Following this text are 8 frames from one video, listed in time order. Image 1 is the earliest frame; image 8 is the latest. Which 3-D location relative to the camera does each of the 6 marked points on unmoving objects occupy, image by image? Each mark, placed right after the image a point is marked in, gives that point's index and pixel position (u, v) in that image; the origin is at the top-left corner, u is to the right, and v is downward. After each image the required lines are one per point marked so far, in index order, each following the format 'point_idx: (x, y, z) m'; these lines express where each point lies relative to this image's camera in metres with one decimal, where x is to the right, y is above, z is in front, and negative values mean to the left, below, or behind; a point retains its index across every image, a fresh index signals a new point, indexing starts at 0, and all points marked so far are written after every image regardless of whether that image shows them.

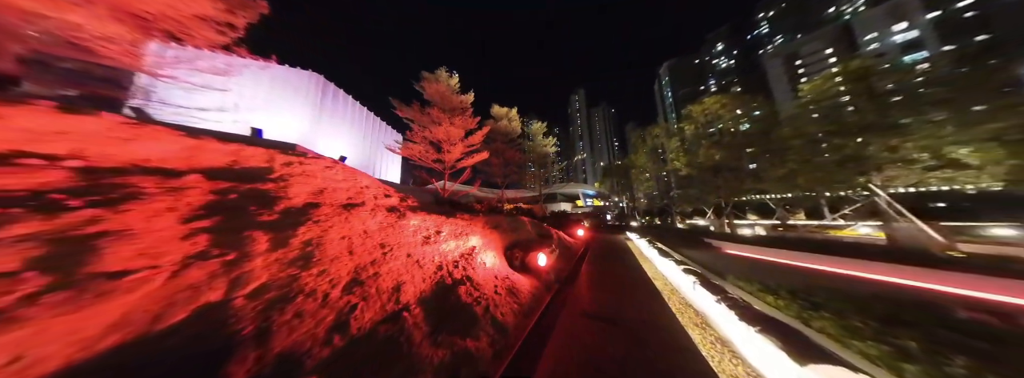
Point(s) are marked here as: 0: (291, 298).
0: (-2.3, -1.2, +1.9) m
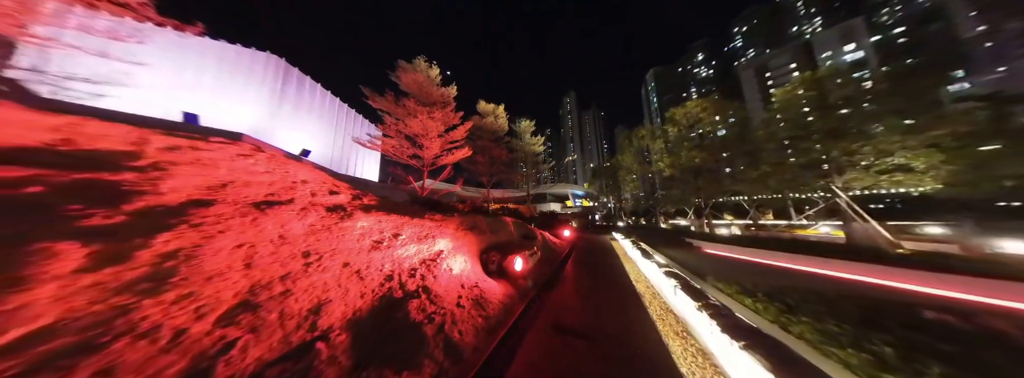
0: (-2.9, -1.1, +1.3) m
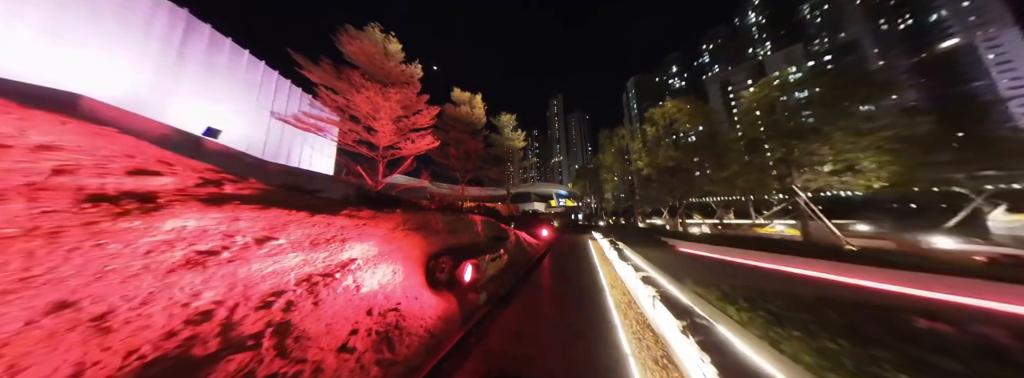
0: (-3.8, -0.8, -0.2) m
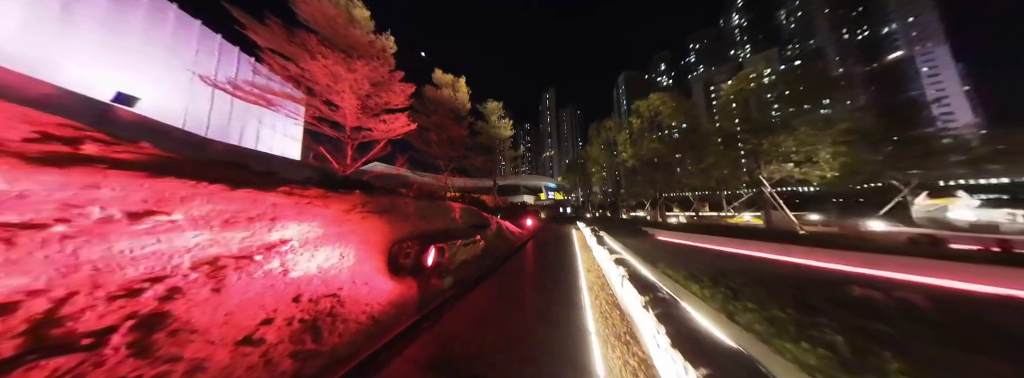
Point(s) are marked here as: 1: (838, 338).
0: (-4.3, -0.4, -0.8) m
1: (+5.1, -2.5, +2.8) m
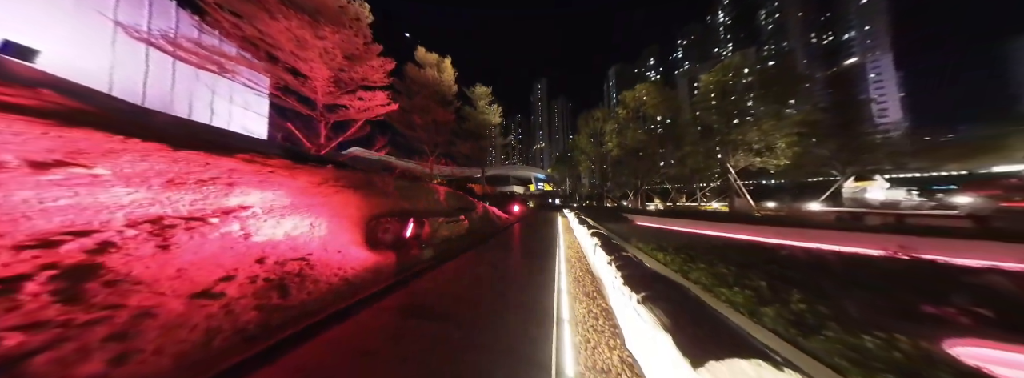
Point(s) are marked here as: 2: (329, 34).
0: (-4.4, 0.0, -1.0) m
1: (+4.6, -2.0, +3.3) m
2: (-7.8, +6.6, +7.6) m
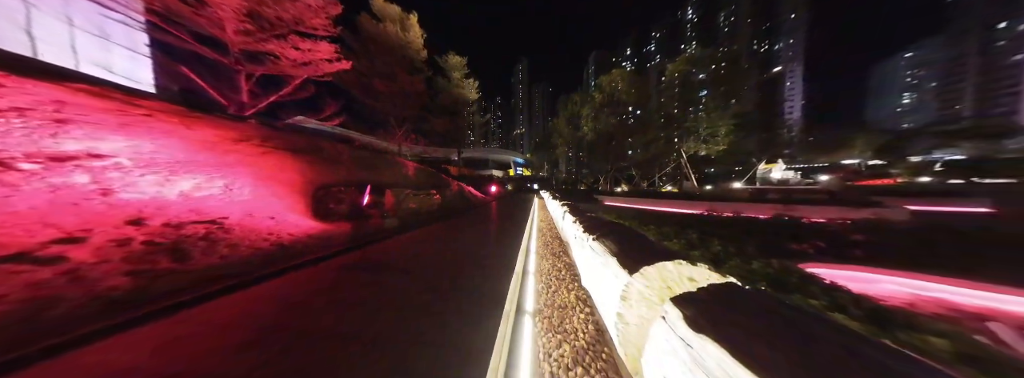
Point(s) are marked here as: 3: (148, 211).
0: (-4.4, +0.2, -1.7) m
1: (+4.0, -1.3, +3.9) m
2: (-8.7, +7.8, +5.6) m
3: (-4.2, -0.2, +2.1) m
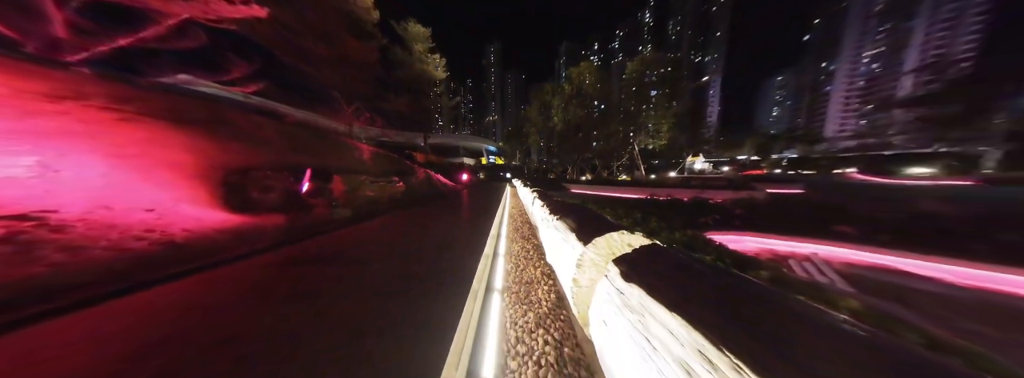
0: (-4.0, +0.1, -2.5) m
1: (+3.2, -1.0, +4.6) m
2: (-9.5, +8.1, +3.4) m
3: (-4.5, -0.1, +1.3) m
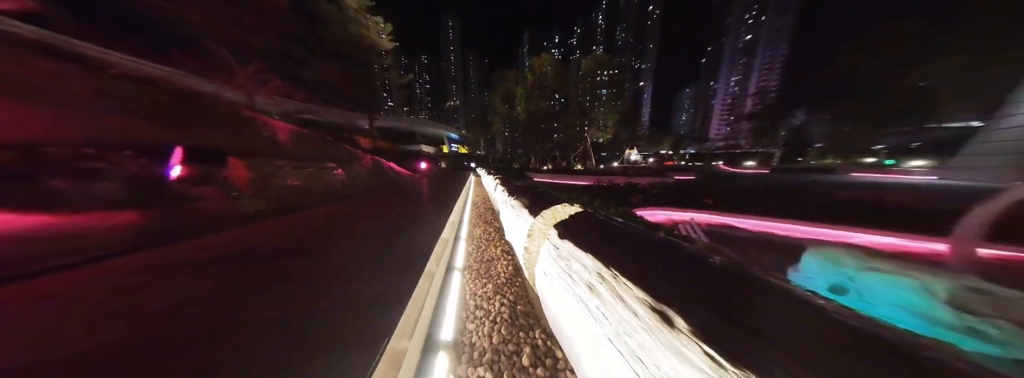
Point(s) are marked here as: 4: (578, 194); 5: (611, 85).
0: (-3.5, 0.0, -3.2) m
1: (+2.2, -0.7, +5.3) m
2: (-10.0, +8.3, +1.0) m
3: (-4.7, 0.0, +0.5) m
4: (+2.9, -0.4, +7.1) m
5: (+9.2, +9.8, +16.6) m
